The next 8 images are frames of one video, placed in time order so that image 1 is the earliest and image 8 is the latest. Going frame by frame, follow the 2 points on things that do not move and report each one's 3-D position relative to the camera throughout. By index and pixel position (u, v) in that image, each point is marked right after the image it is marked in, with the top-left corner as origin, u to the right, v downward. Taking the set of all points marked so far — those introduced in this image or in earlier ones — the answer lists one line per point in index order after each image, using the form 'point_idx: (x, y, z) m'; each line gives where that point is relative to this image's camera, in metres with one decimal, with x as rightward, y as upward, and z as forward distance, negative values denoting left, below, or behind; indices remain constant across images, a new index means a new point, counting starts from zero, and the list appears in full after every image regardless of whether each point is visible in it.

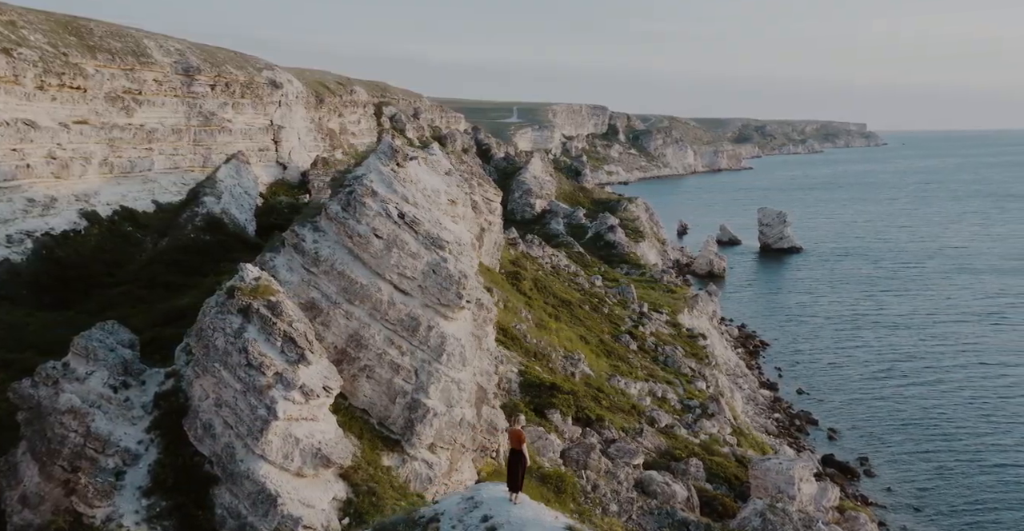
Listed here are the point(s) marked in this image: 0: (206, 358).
0: (-6.6, -2.0, +19.0) m
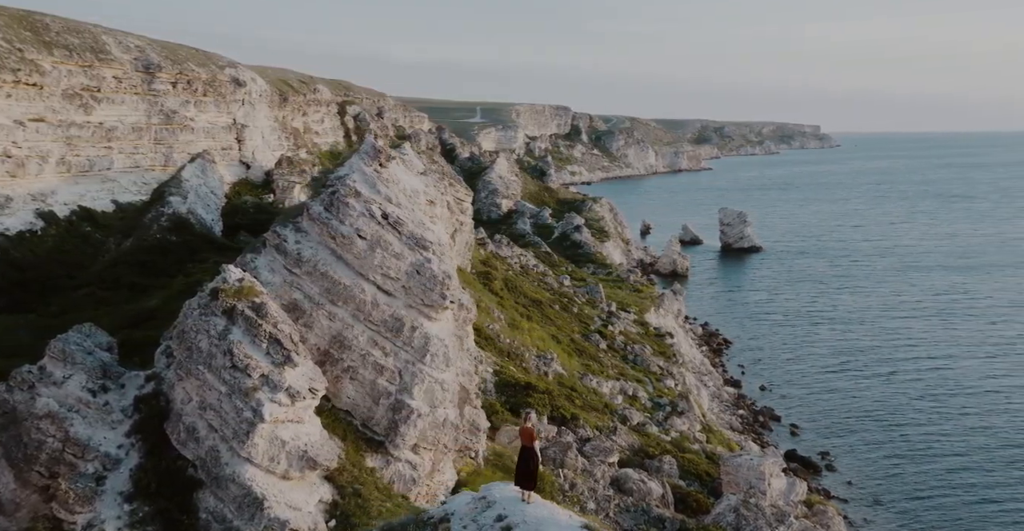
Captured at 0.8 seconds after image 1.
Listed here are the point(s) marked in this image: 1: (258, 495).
0: (-6.9, -2.0, +18.8) m
1: (-5.2, -4.7, +17.8) m
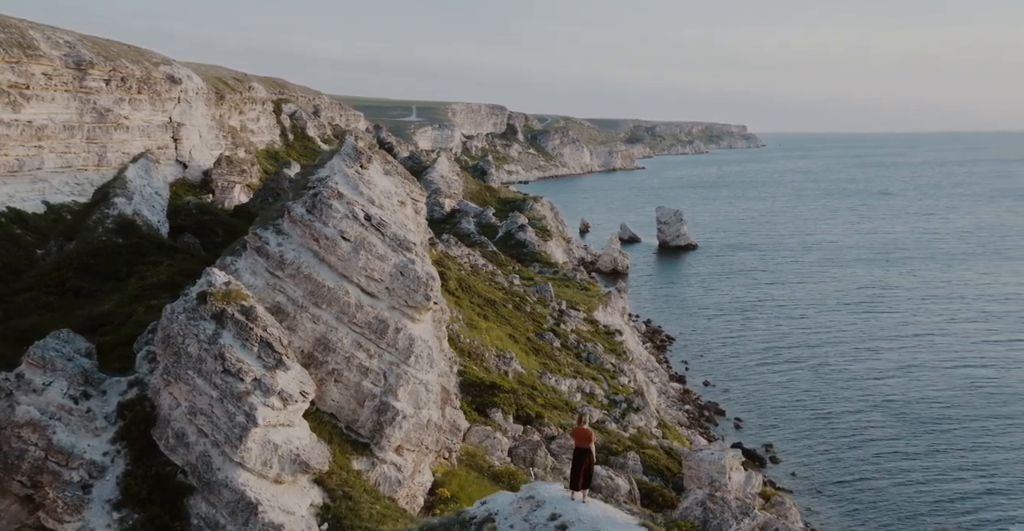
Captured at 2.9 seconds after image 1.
0: (-7.1, -2.1, +18.6) m
1: (-5.3, -4.7, +17.7) m
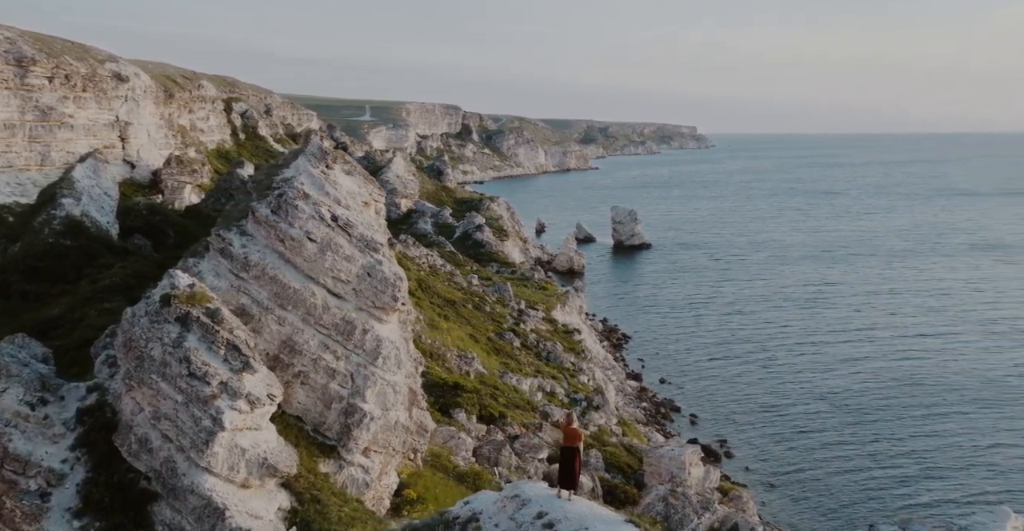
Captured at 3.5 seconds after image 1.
0: (-7.8, -2.2, +18.2) m
1: (-5.9, -4.8, +17.5) m
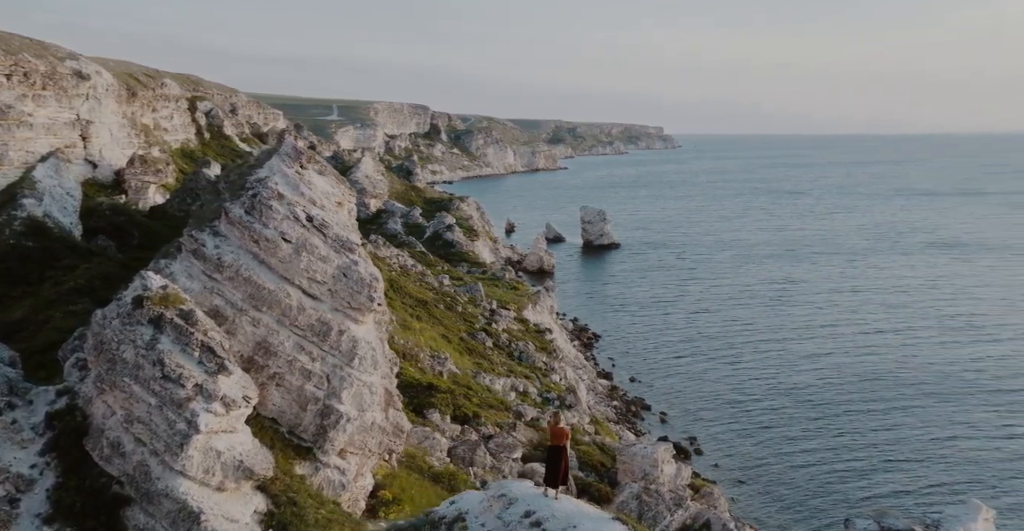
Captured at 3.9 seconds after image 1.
0: (-8.2, -2.2, +17.9) m
1: (-6.3, -4.8, +17.2) m
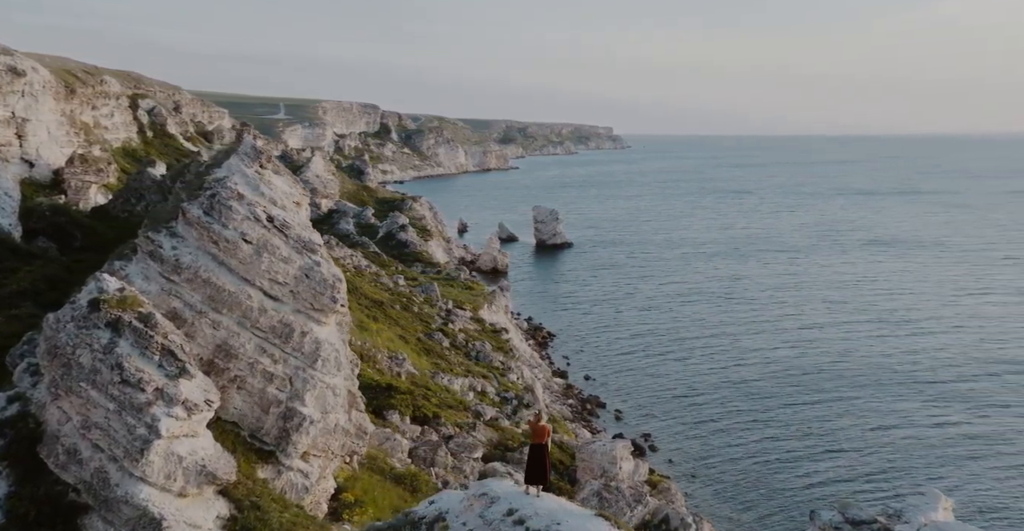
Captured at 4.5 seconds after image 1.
0: (-8.9, -2.2, +17.4) m
1: (-6.9, -4.8, +16.9) m
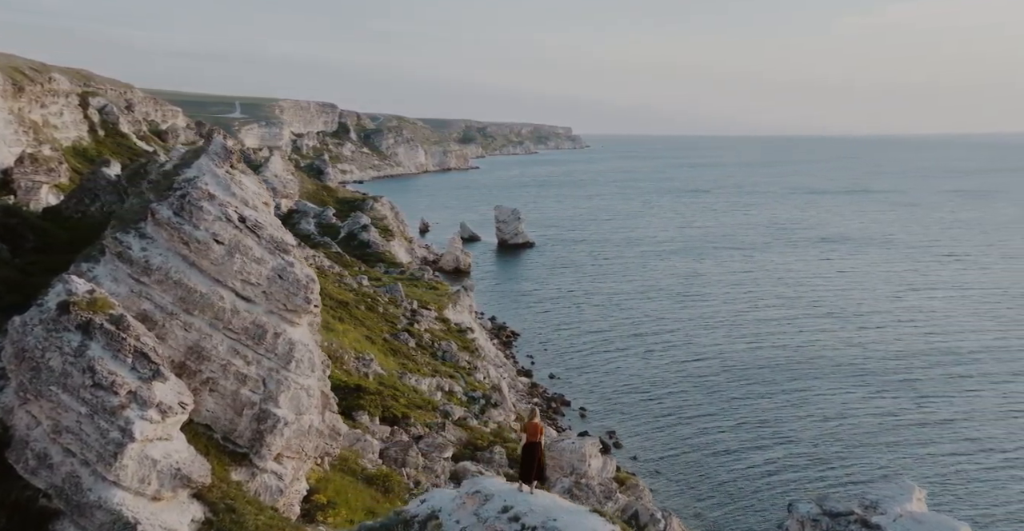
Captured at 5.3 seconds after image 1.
0: (-9.3, -2.3, +17.1) m
1: (-7.3, -4.8, +16.6) m
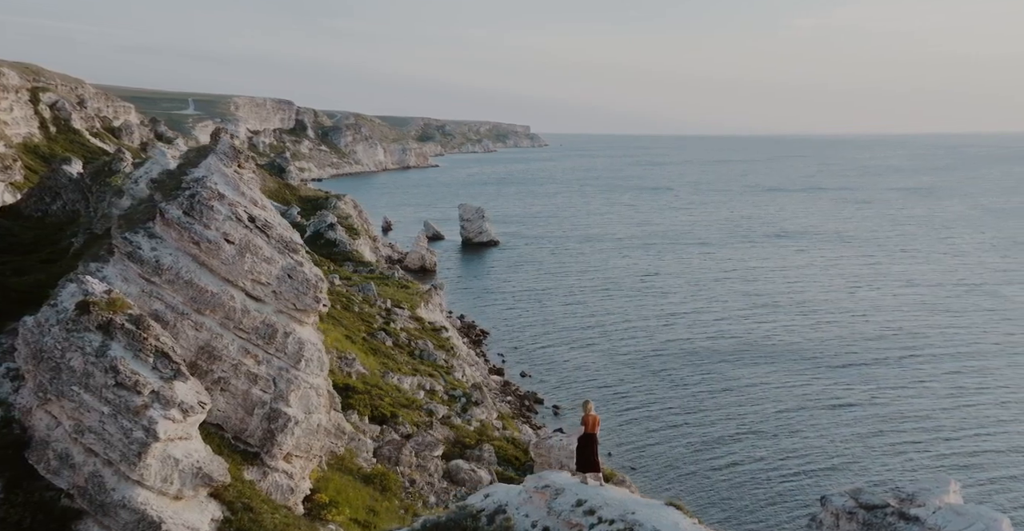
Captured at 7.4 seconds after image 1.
0: (-8.9, -2.3, +17.0) m
1: (-6.8, -4.8, +16.7) m
